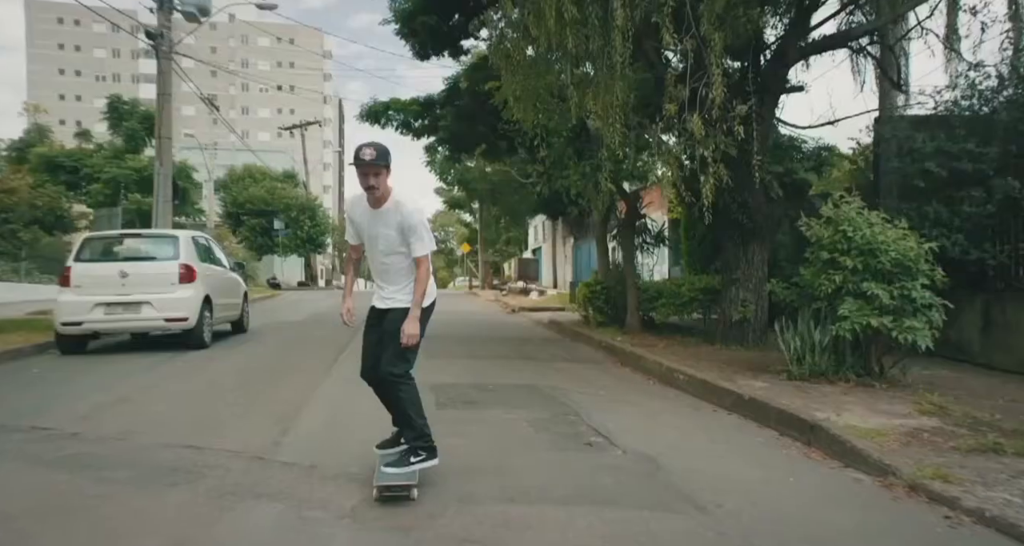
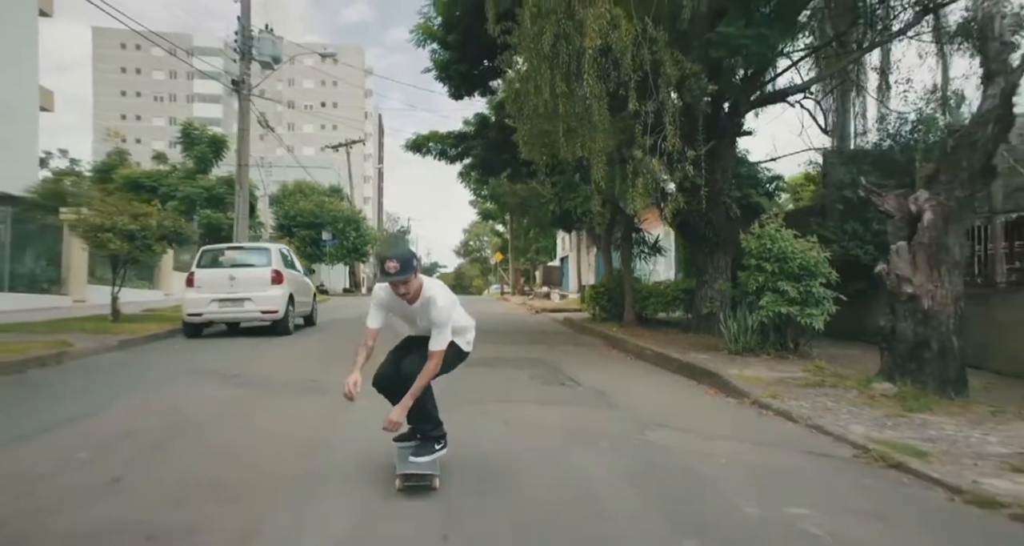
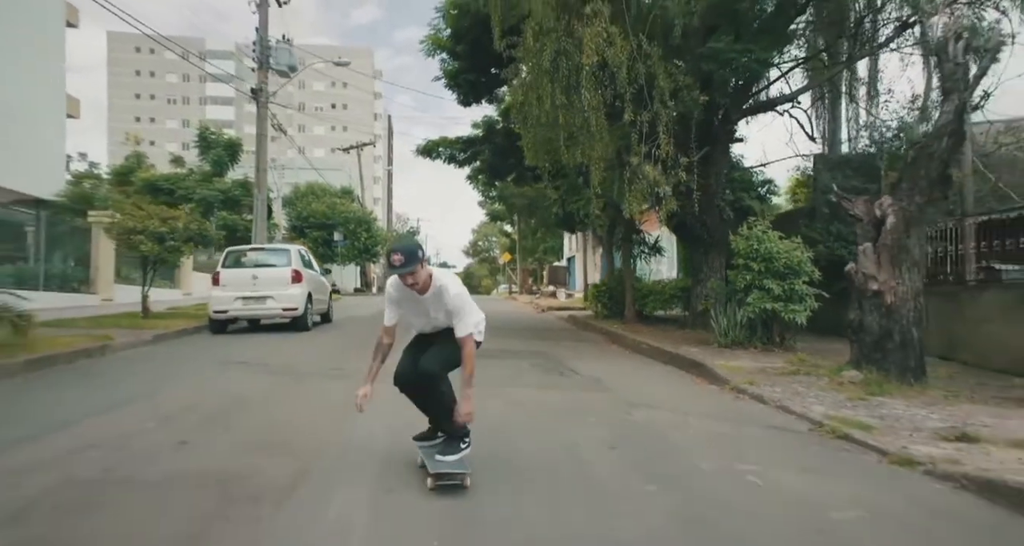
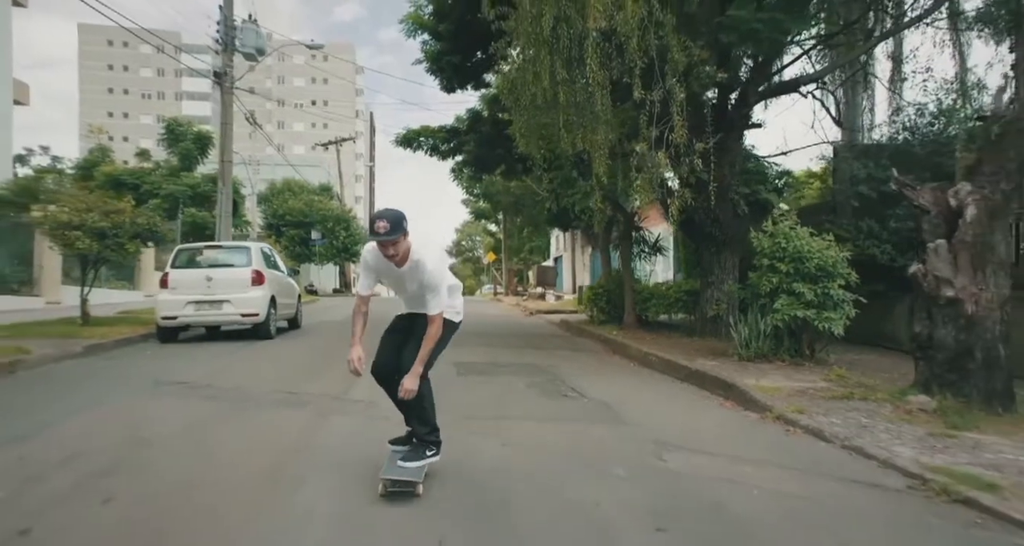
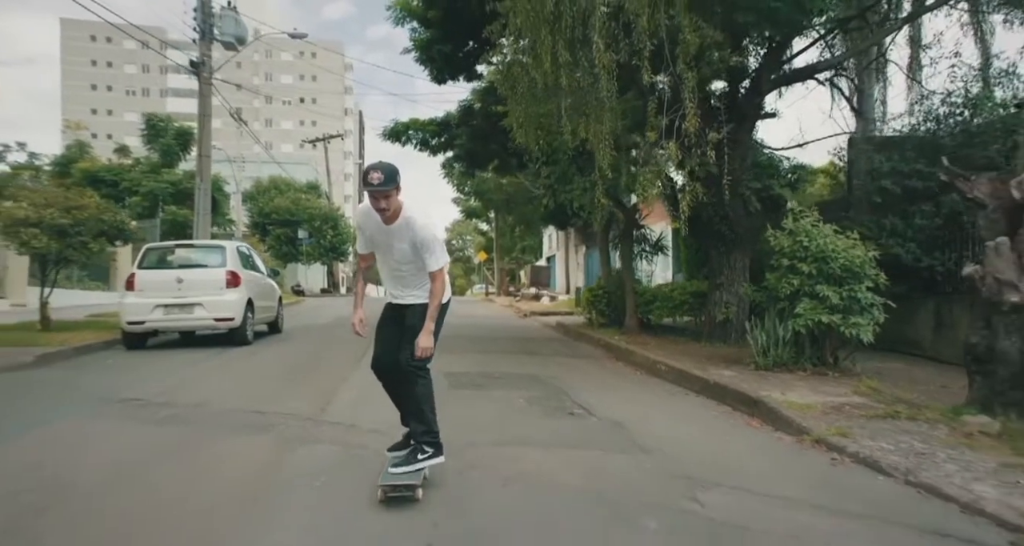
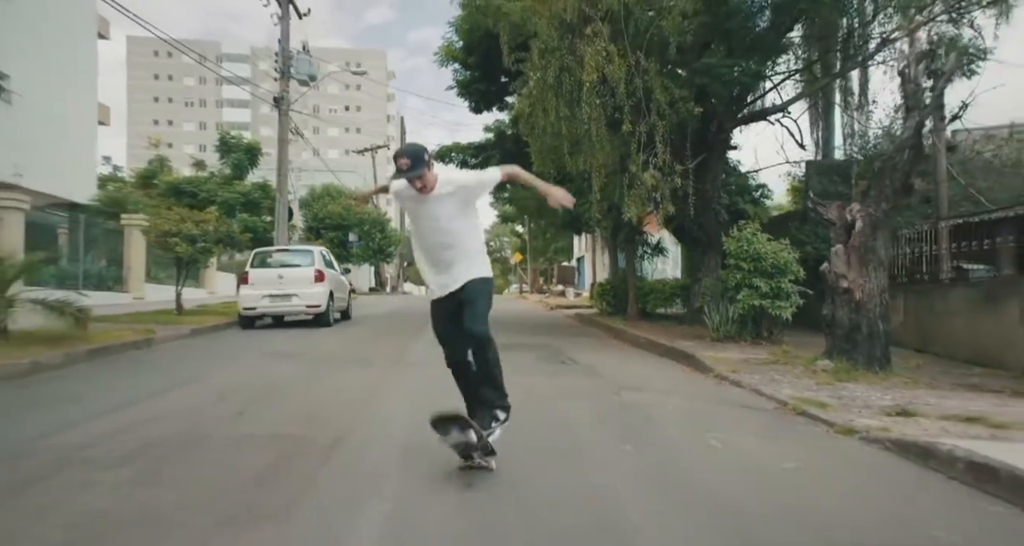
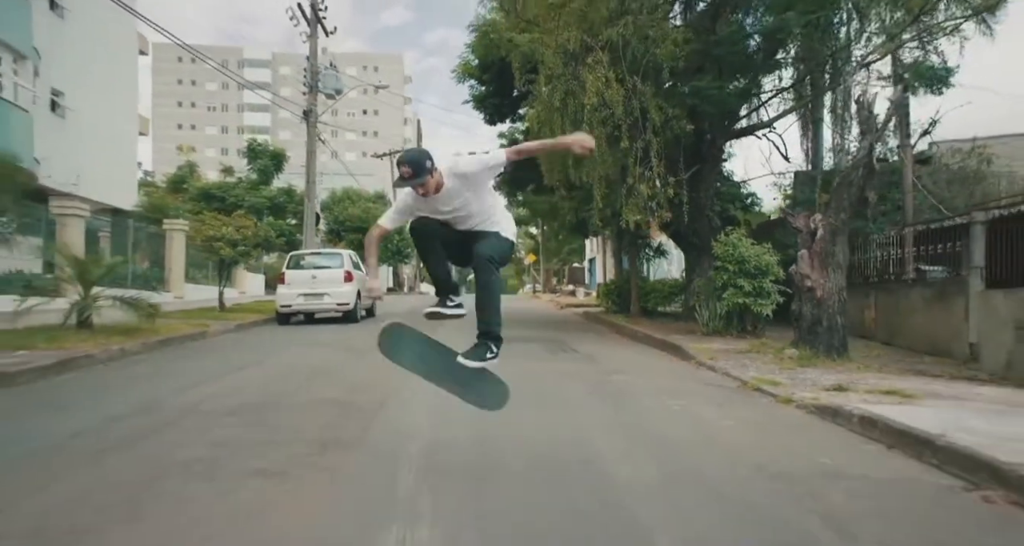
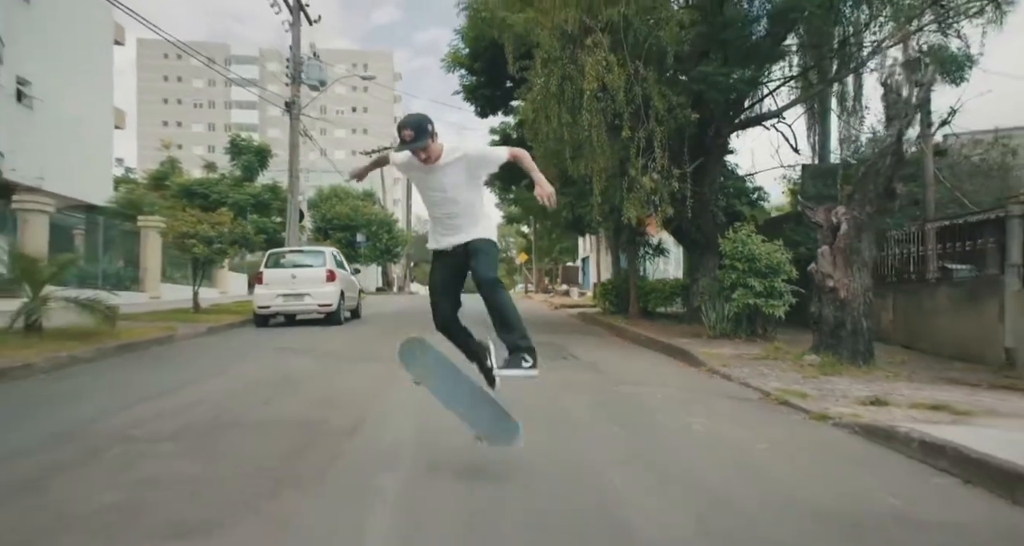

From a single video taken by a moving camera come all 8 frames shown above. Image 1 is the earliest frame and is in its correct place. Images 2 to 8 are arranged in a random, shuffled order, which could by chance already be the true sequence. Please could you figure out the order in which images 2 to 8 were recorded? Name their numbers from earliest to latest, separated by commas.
5, 4, 2, 3, 6, 8, 7
